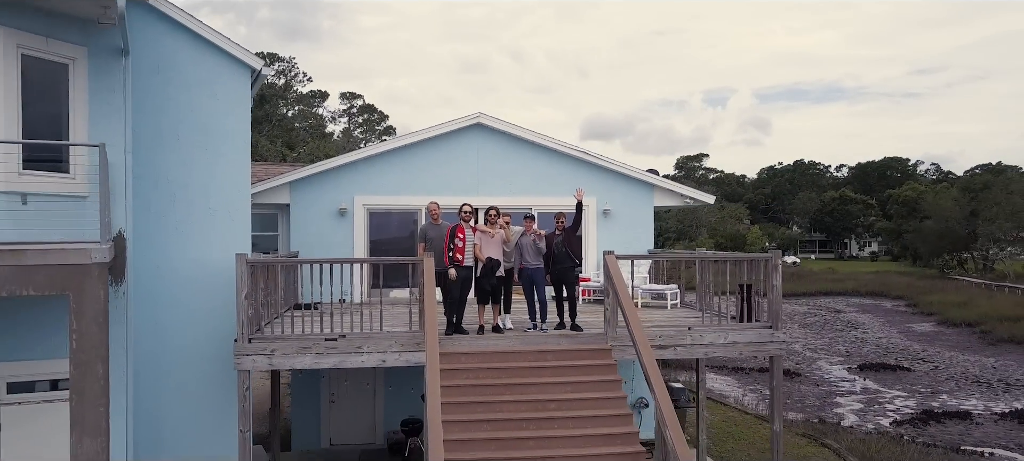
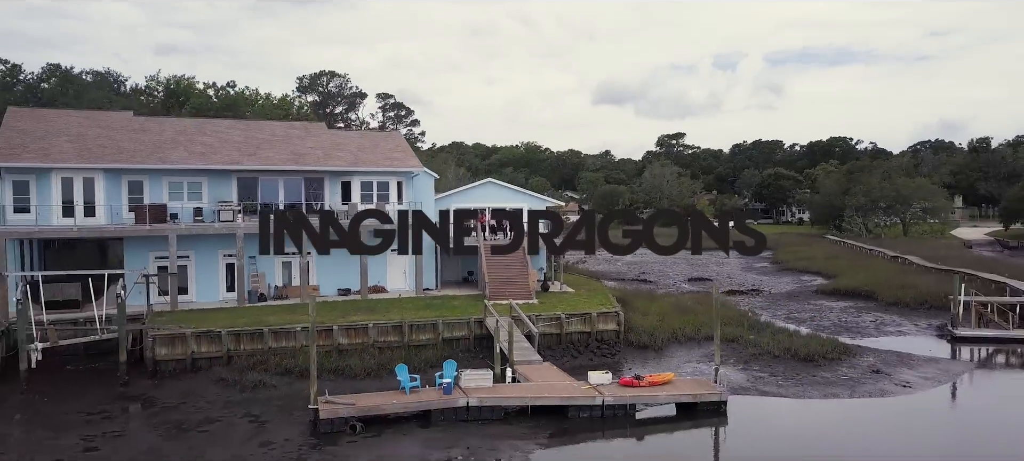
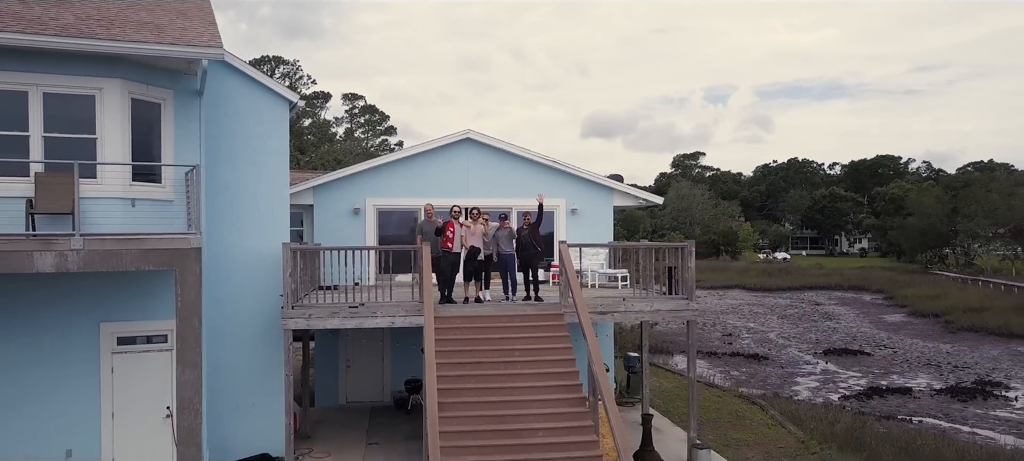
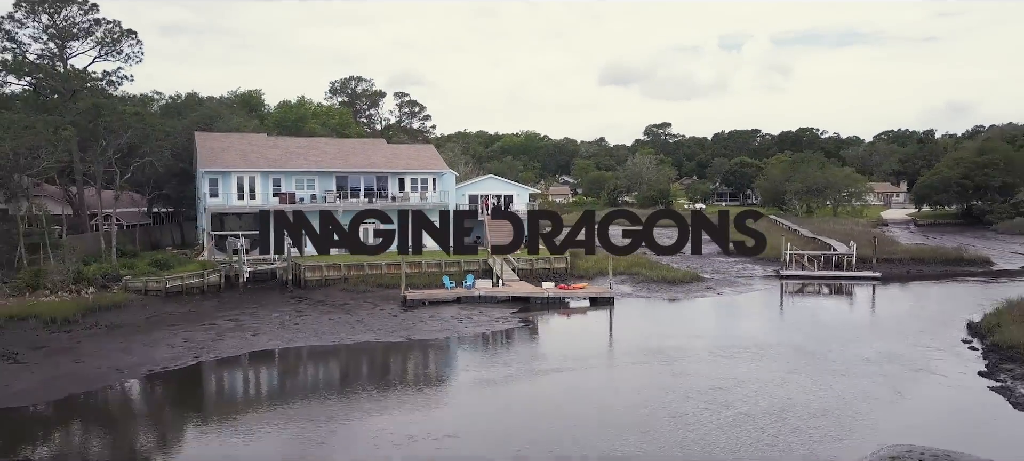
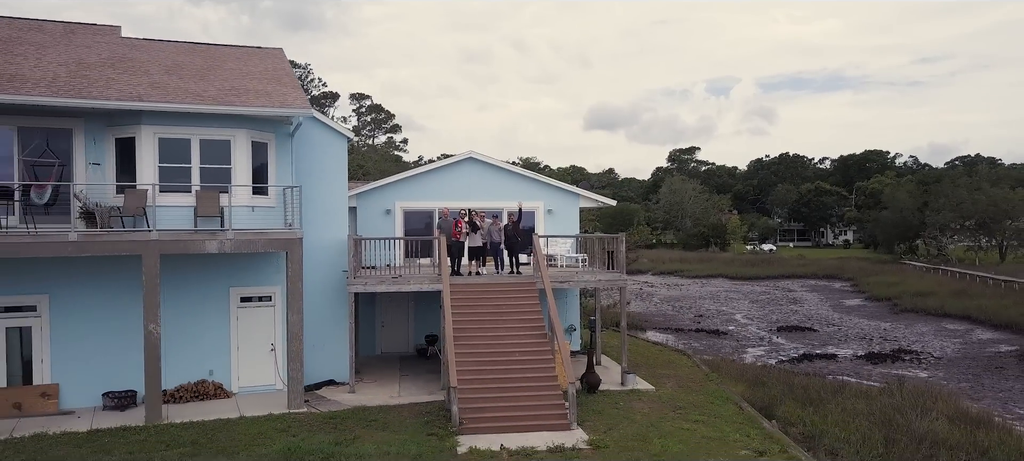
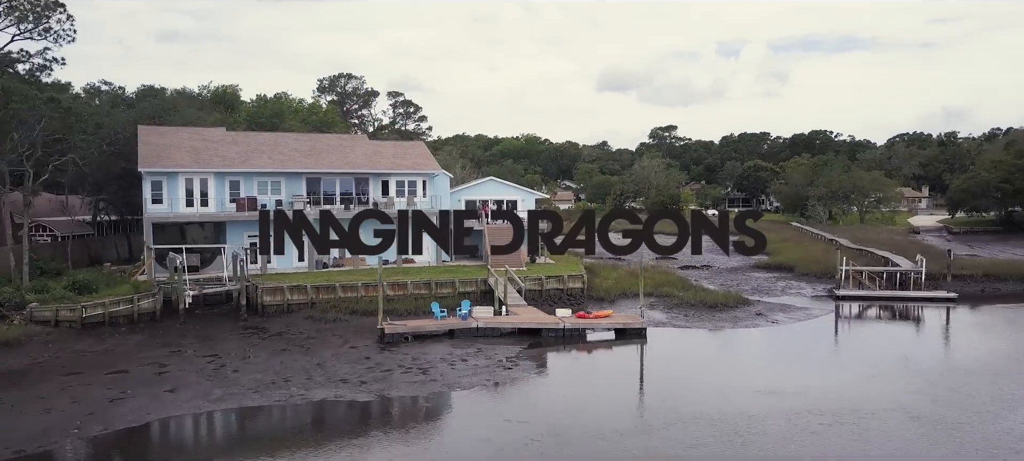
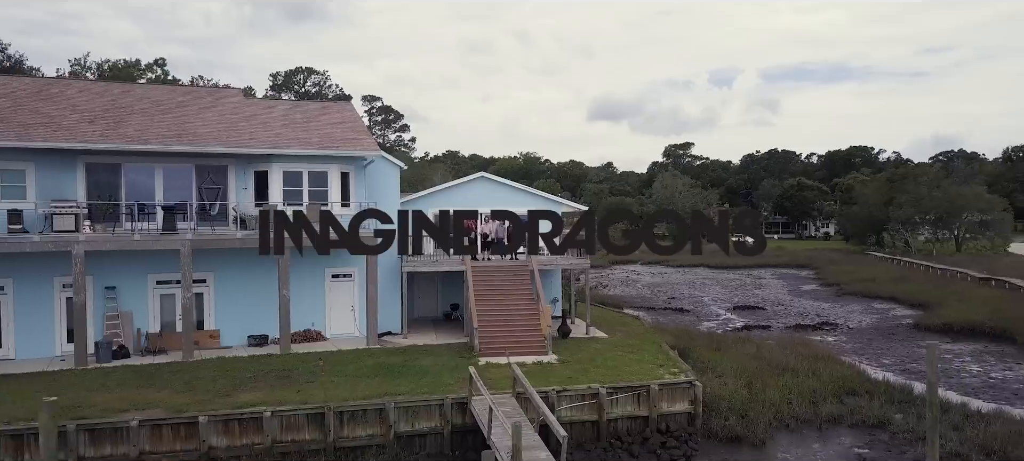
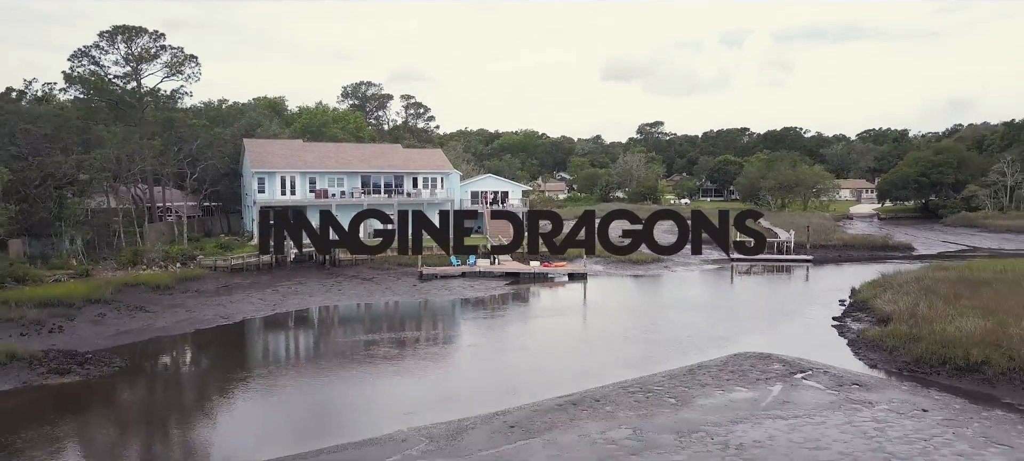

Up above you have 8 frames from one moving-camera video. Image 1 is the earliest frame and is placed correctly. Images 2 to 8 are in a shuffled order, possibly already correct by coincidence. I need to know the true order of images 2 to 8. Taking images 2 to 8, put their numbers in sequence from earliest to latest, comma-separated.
3, 5, 7, 2, 6, 4, 8
